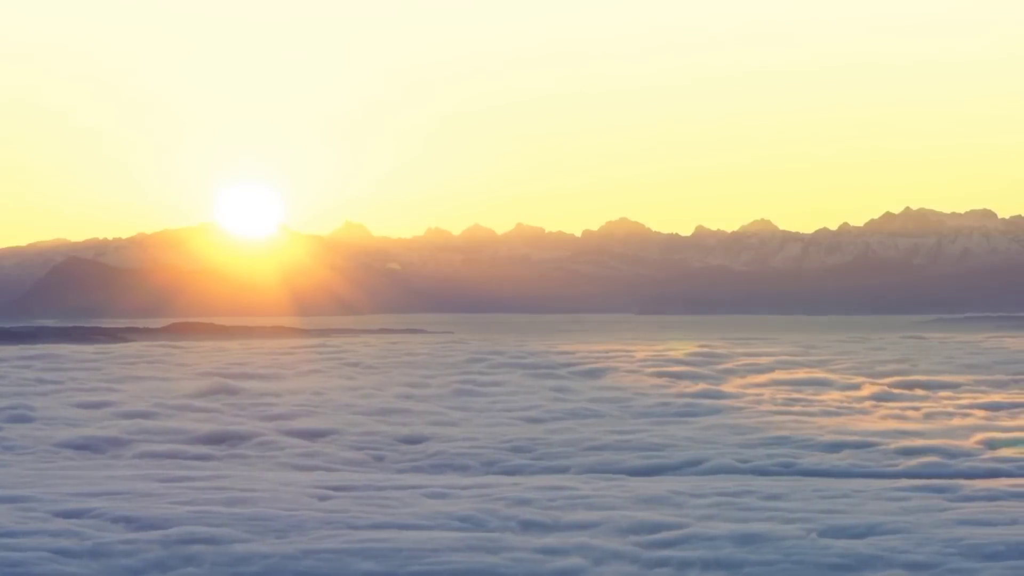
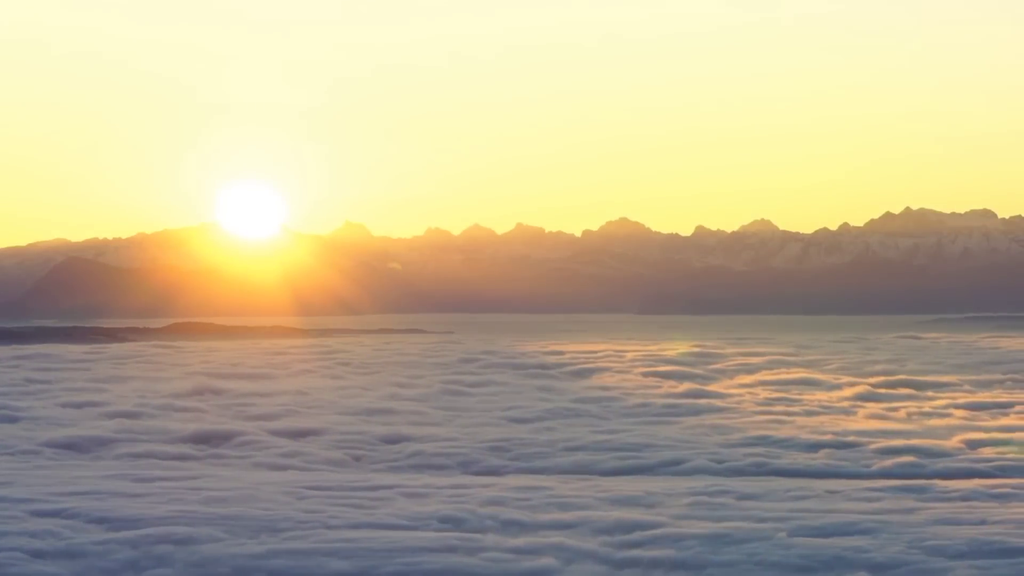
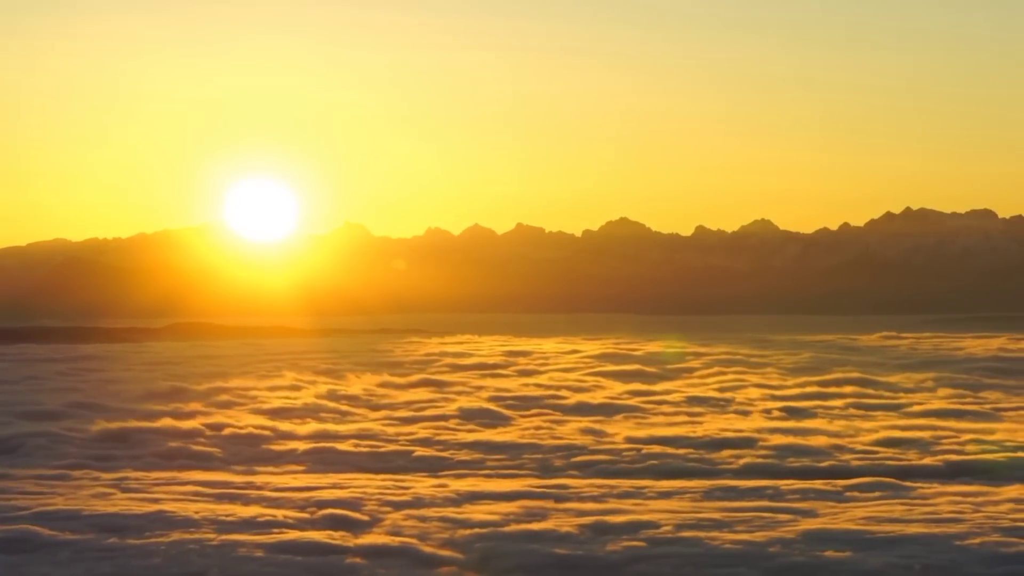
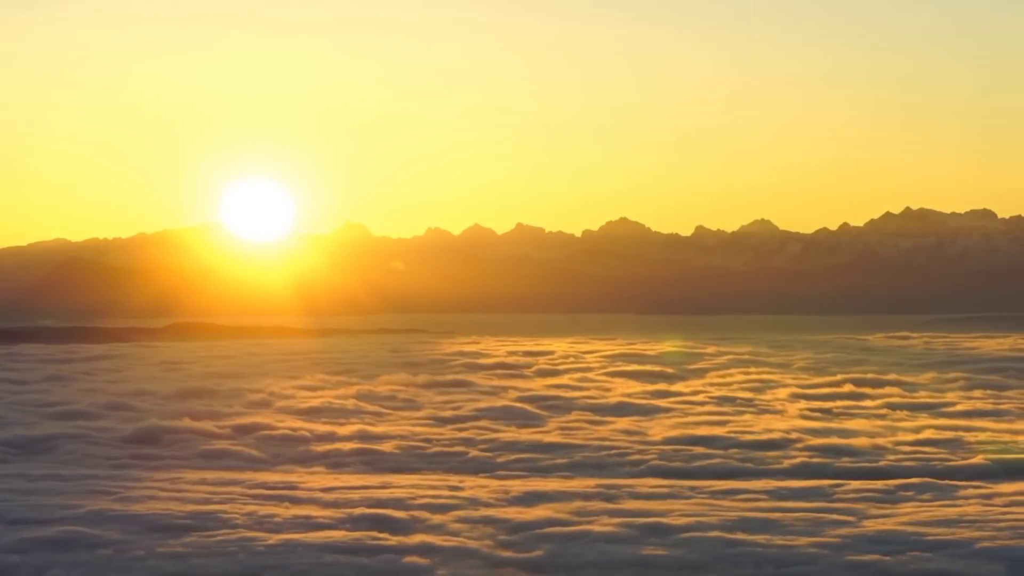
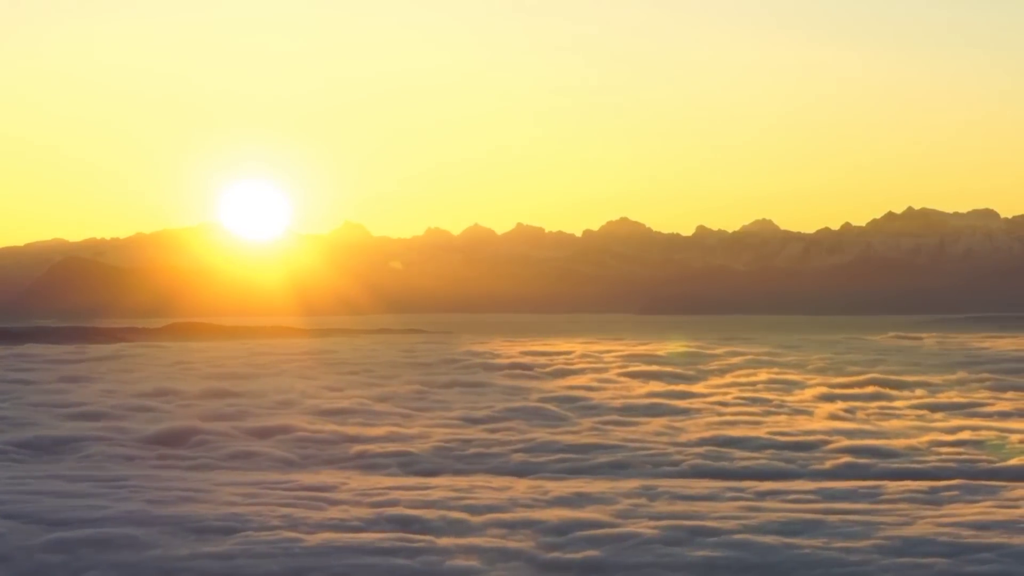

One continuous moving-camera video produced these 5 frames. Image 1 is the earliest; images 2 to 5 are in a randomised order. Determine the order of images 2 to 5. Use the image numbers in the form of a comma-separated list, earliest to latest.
2, 5, 4, 3
